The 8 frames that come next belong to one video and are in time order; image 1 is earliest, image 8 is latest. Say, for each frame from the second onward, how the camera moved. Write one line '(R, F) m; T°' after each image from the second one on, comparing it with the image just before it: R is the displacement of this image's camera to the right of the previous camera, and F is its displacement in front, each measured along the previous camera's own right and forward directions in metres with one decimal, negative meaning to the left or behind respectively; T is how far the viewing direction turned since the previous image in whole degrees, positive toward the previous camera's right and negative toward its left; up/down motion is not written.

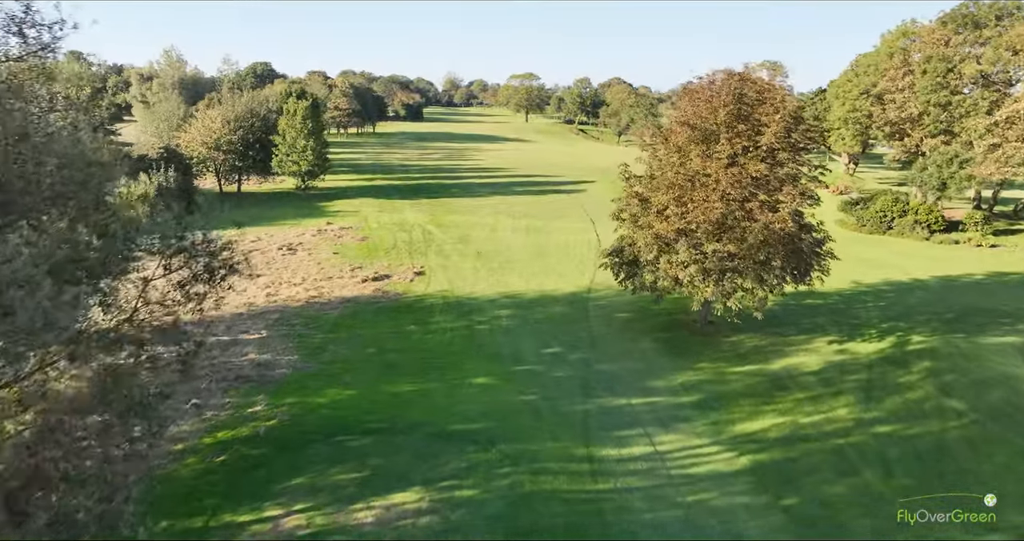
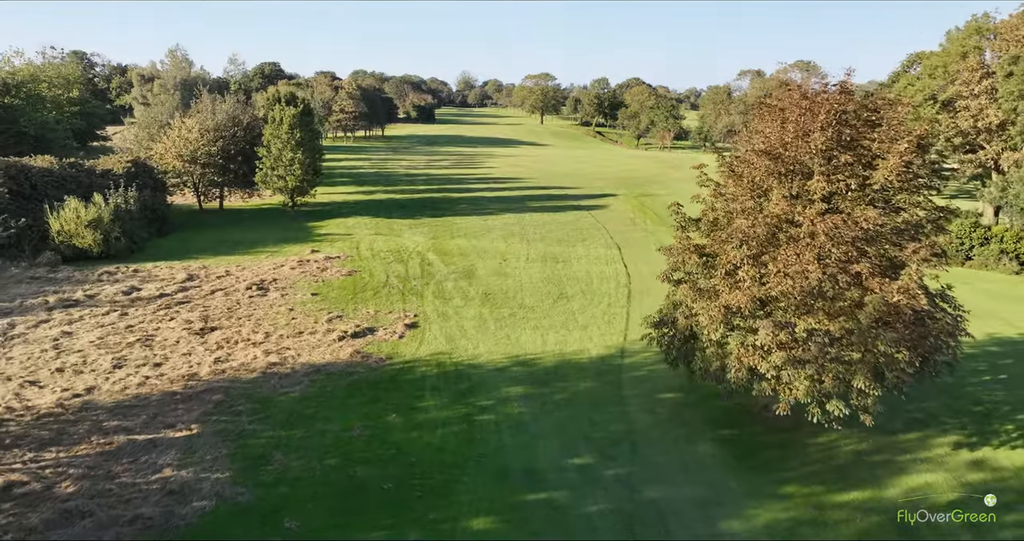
(0.0, +3.9) m; -1°
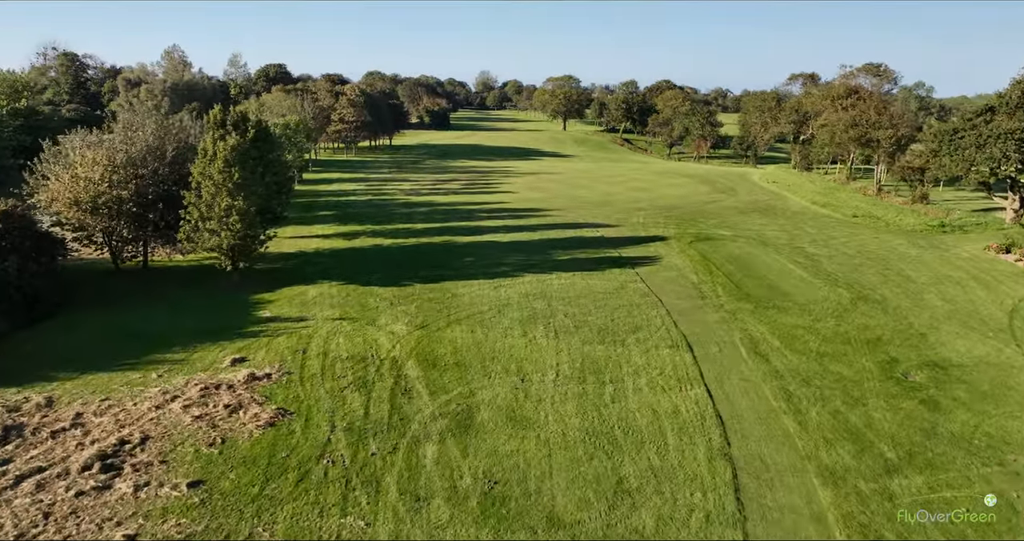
(-0.1, +8.1) m; -2°
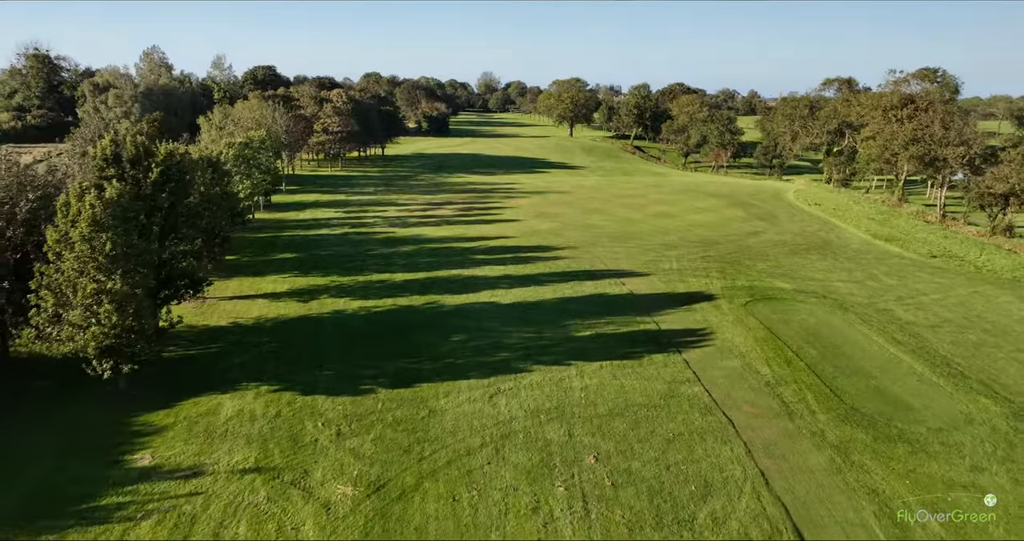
(0.0, +6.6) m; 0°
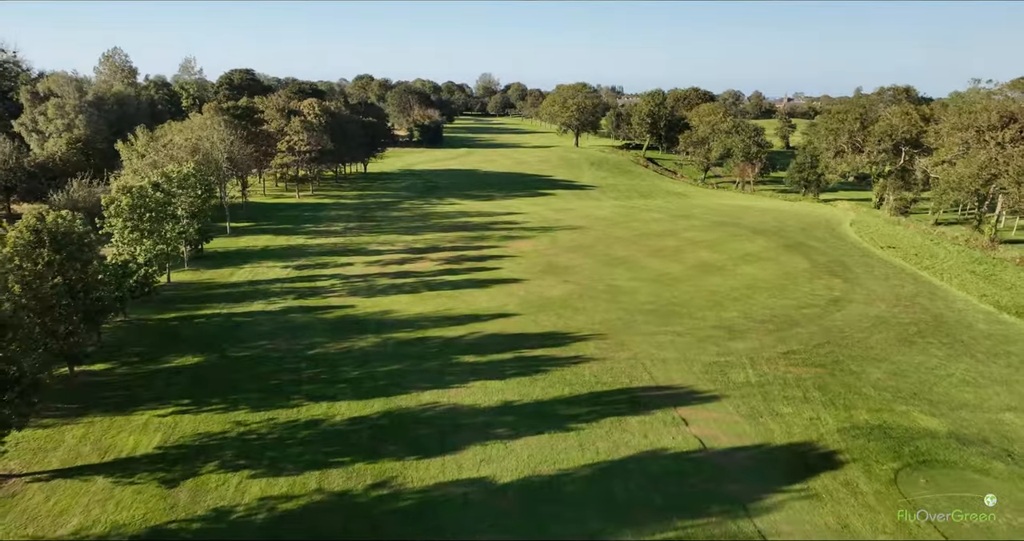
(-0.1, +8.9) m; 0°
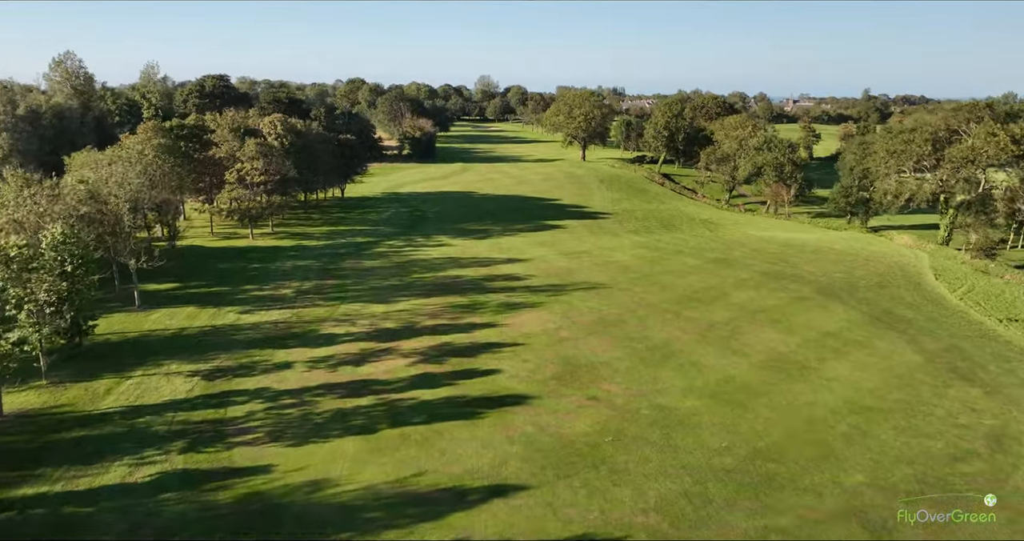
(-0.1, +9.0) m; 0°
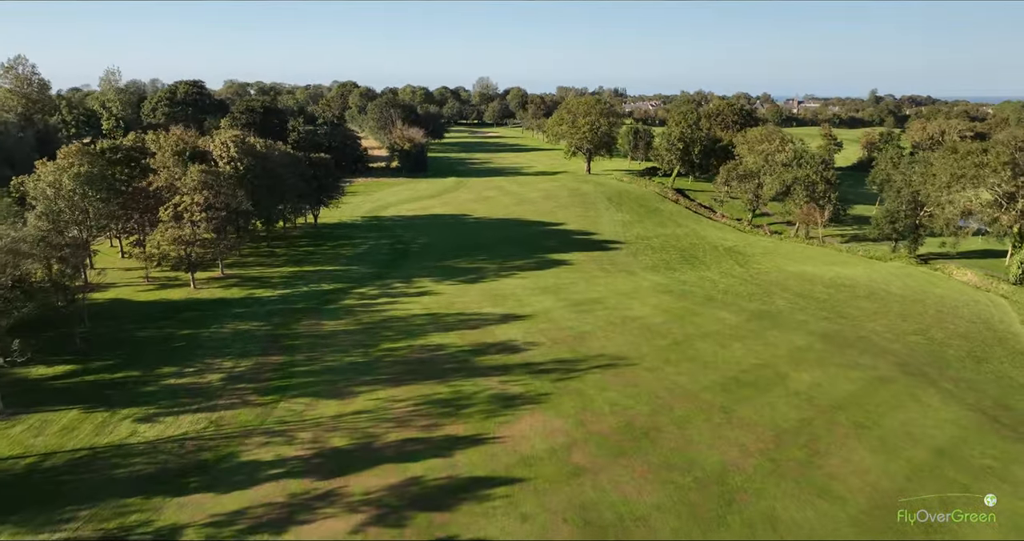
(+0.2, +7.2) m; 0°
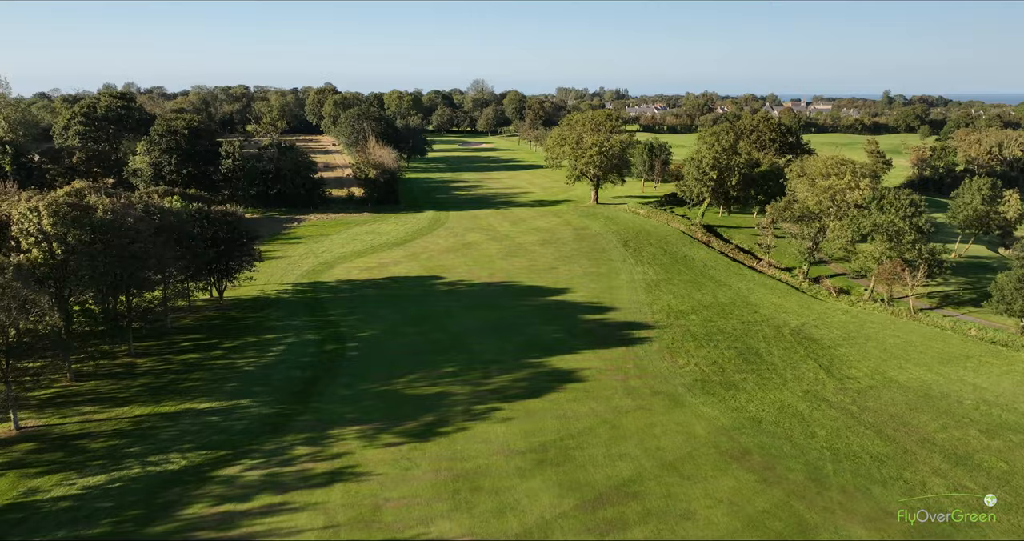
(+0.8, +14.2) m; 0°
